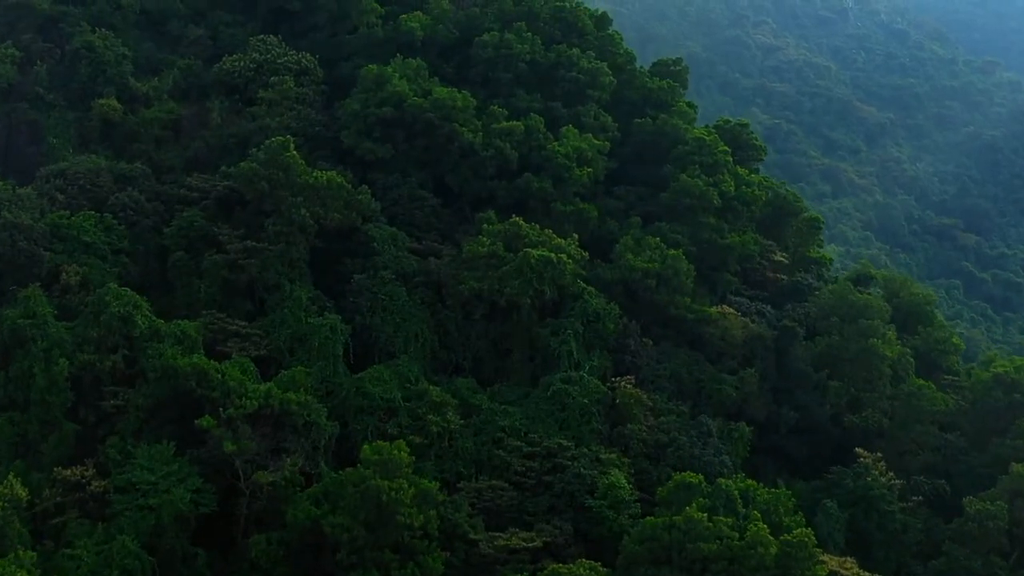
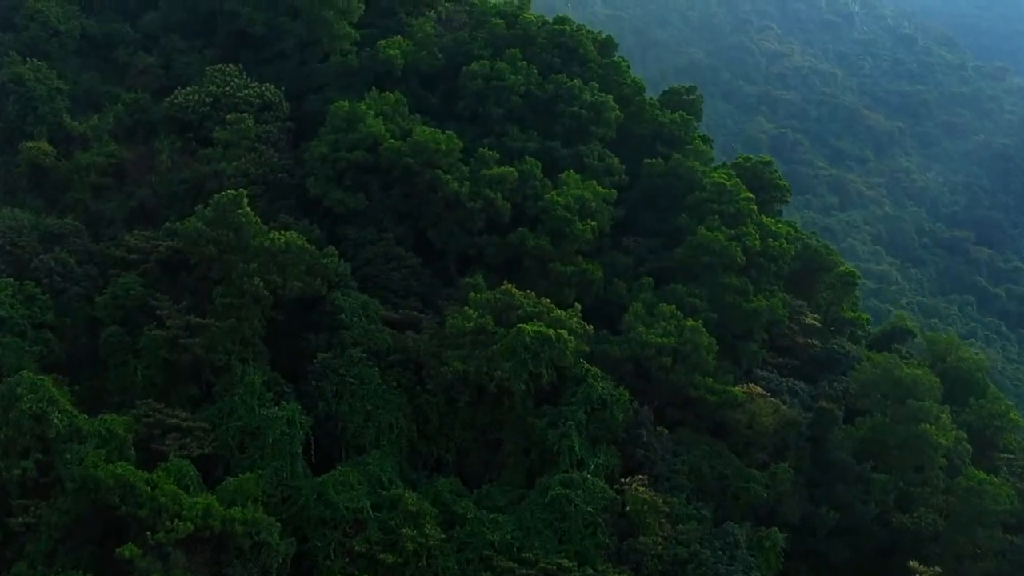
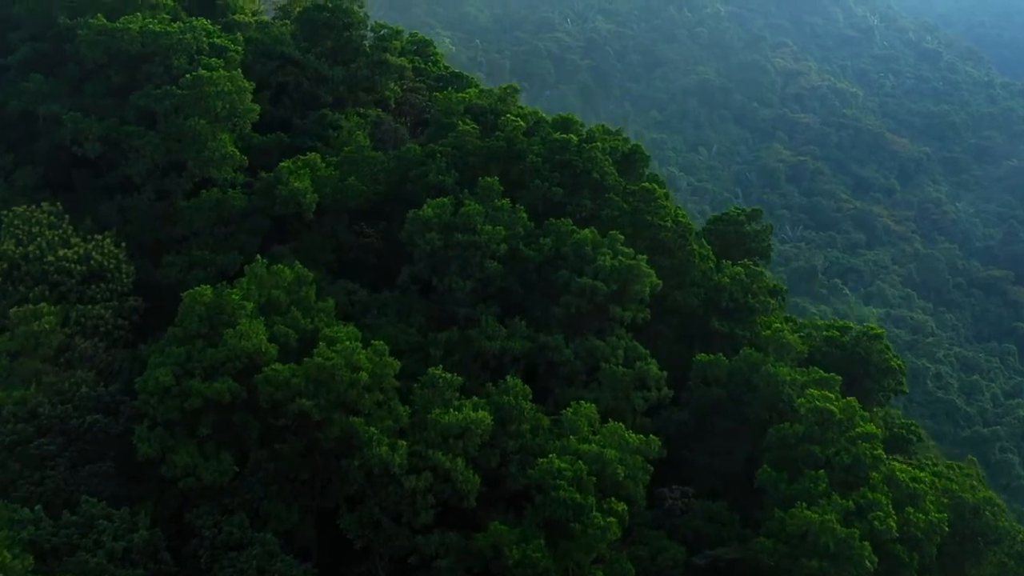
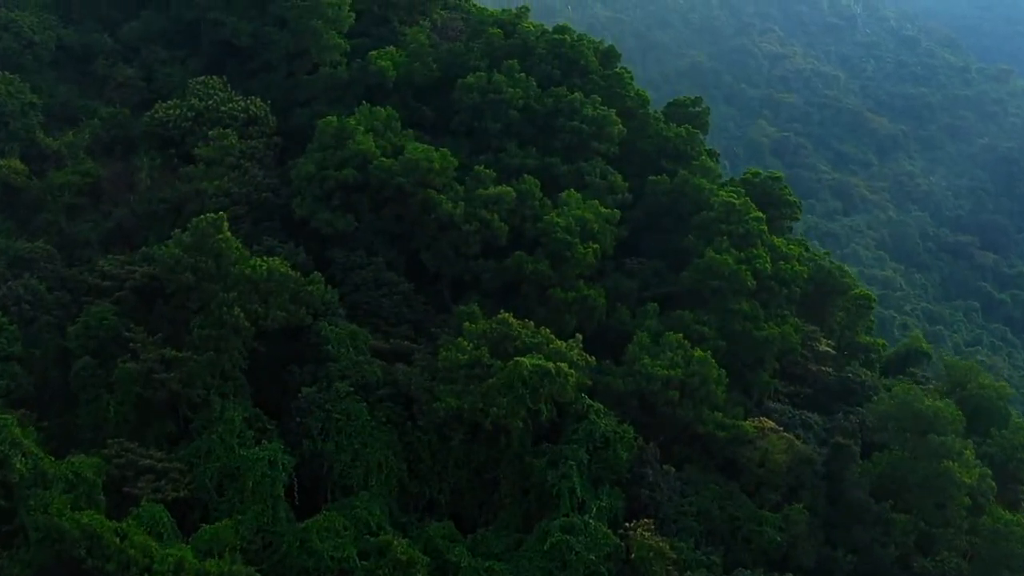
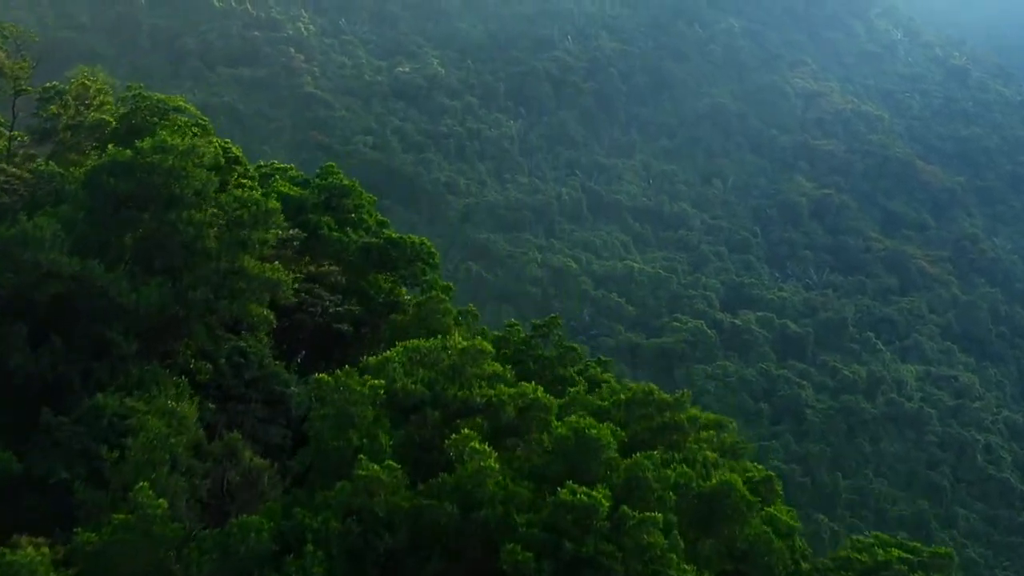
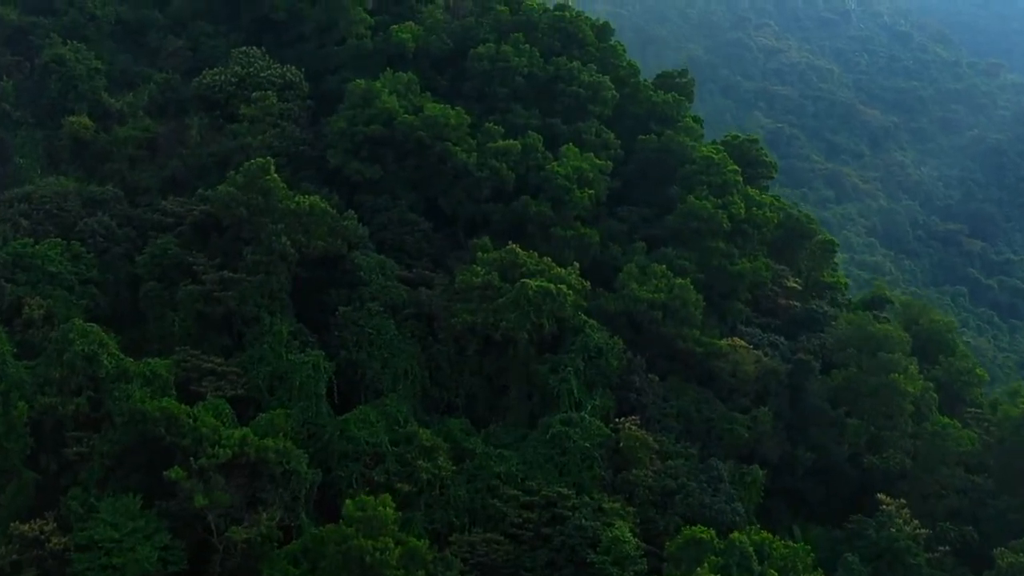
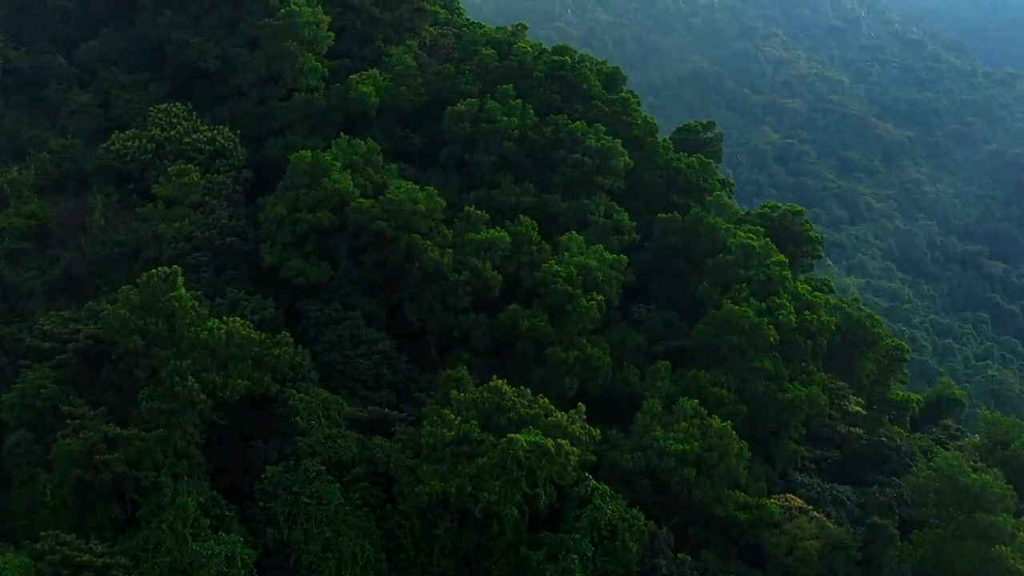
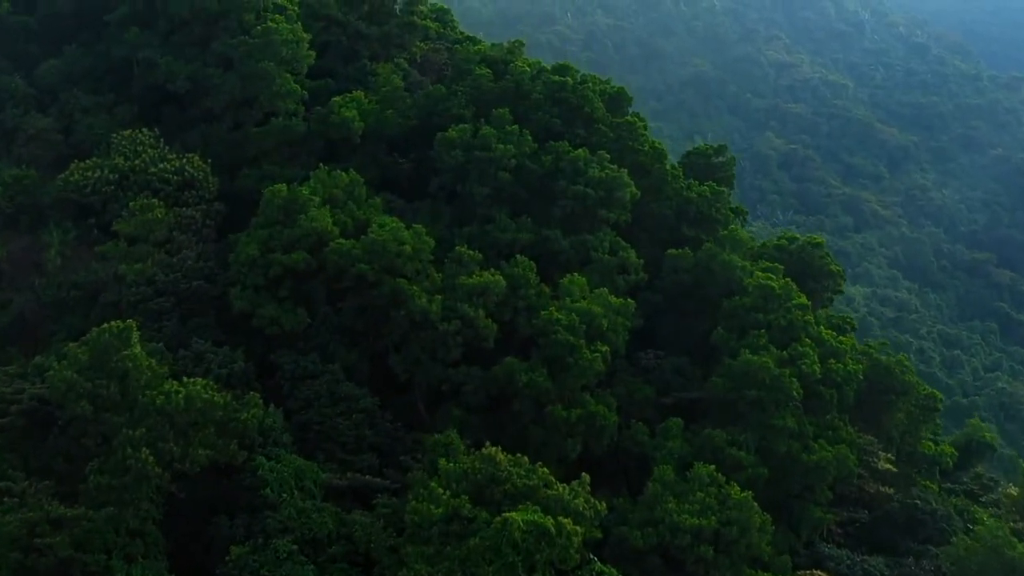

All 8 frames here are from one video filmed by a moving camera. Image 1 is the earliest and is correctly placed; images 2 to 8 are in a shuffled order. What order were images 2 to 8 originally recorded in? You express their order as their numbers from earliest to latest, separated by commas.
6, 2, 4, 7, 8, 3, 5
